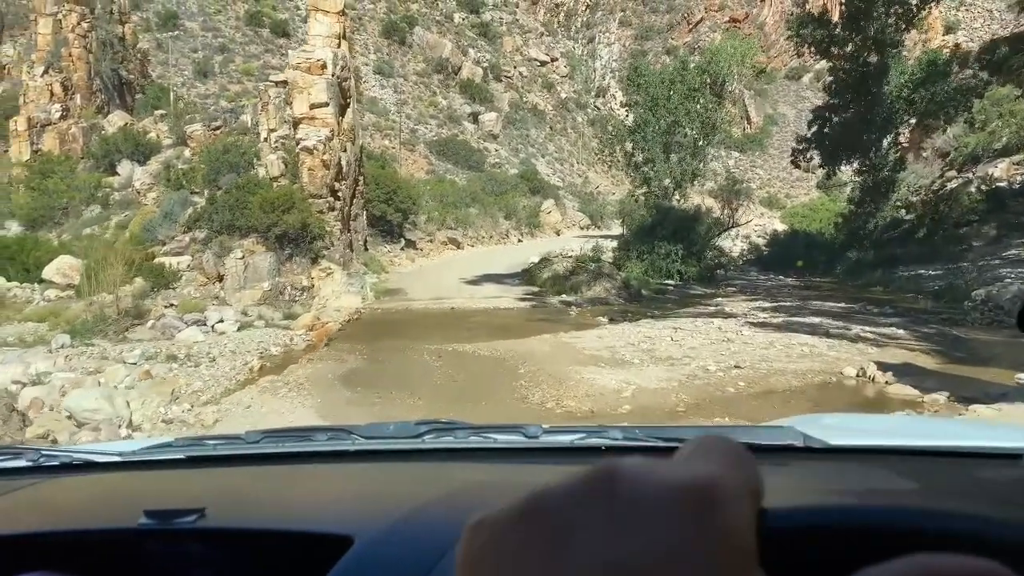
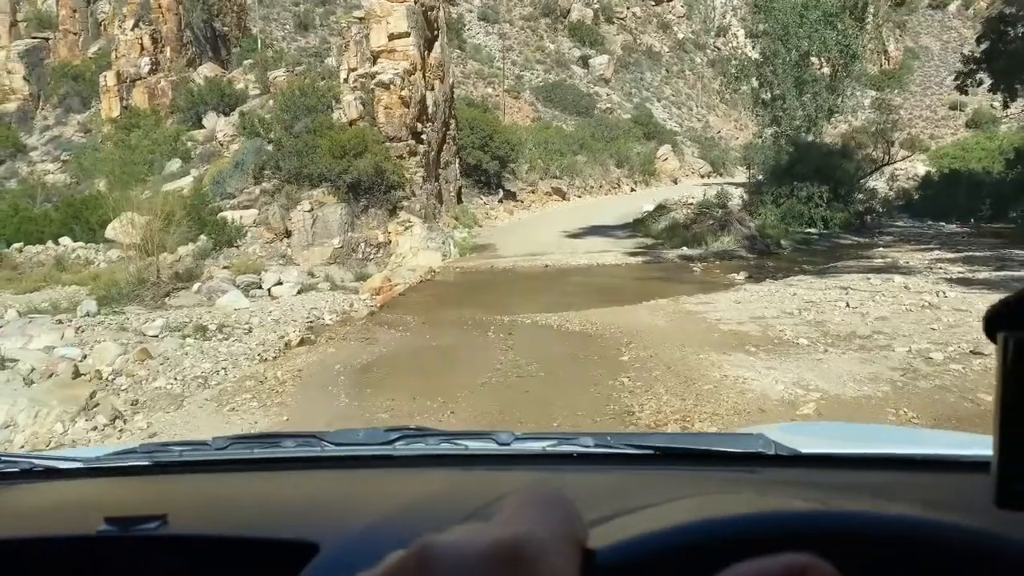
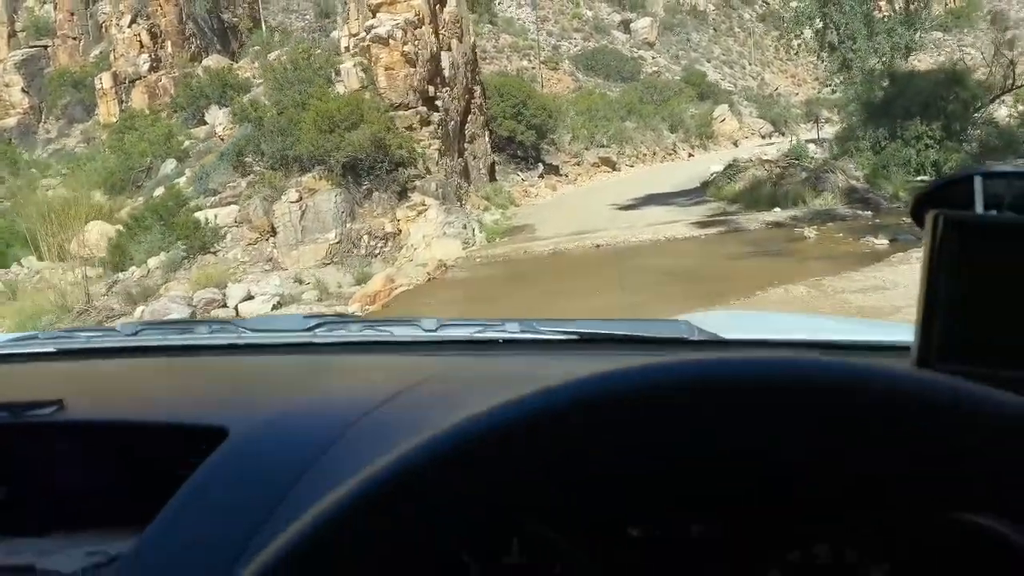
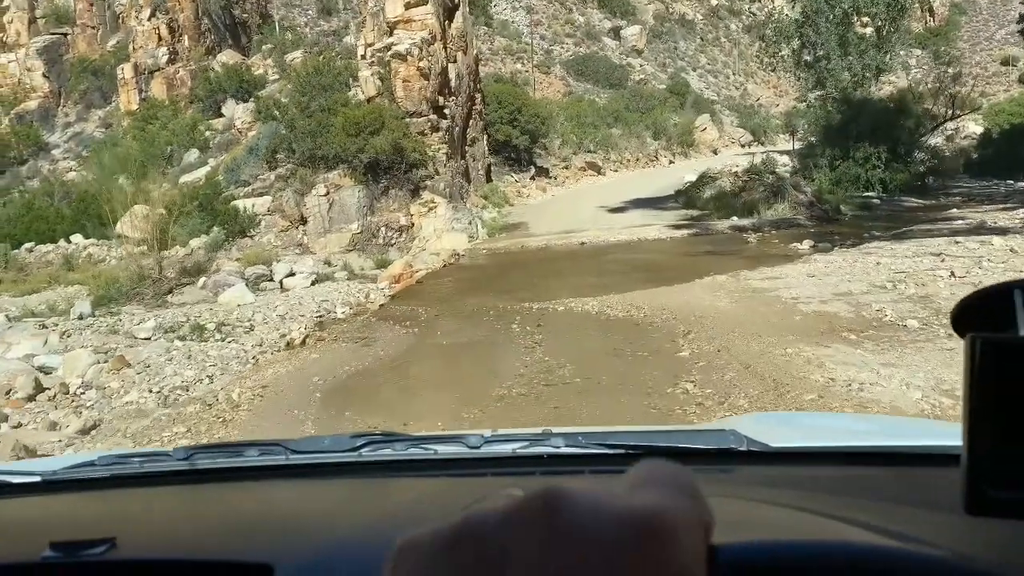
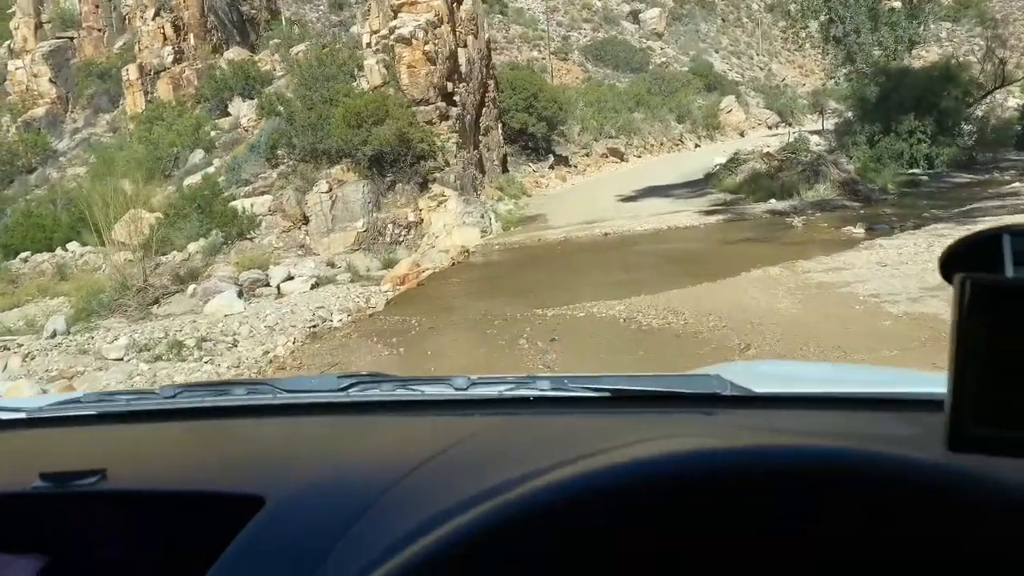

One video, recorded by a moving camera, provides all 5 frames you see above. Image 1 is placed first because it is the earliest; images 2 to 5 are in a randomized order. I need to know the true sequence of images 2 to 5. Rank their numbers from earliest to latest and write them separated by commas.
2, 4, 5, 3
